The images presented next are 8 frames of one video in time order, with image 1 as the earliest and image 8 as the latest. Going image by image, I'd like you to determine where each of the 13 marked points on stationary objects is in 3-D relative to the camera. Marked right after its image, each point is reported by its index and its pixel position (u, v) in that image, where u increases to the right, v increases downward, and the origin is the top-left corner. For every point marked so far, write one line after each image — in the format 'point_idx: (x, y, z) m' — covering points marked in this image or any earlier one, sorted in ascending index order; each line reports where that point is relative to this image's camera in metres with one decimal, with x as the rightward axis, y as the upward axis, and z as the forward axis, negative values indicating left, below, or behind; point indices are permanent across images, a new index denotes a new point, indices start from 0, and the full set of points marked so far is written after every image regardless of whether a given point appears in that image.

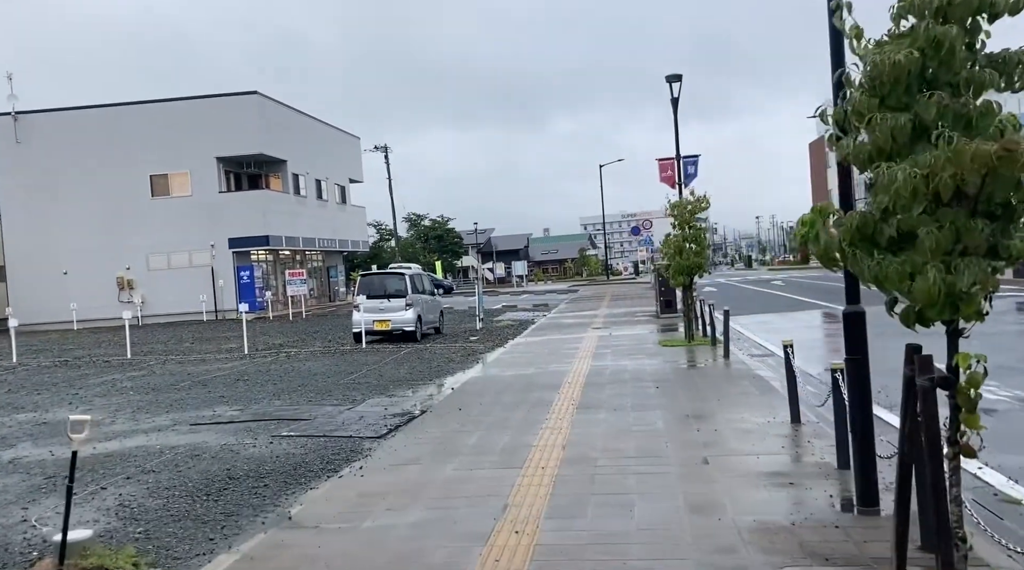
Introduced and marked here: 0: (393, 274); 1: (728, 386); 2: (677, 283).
0: (-2.8, +0.3, +19.9) m
1: (+2.9, -1.3, +11.2) m
2: (+3.3, 0.0, +16.8) m
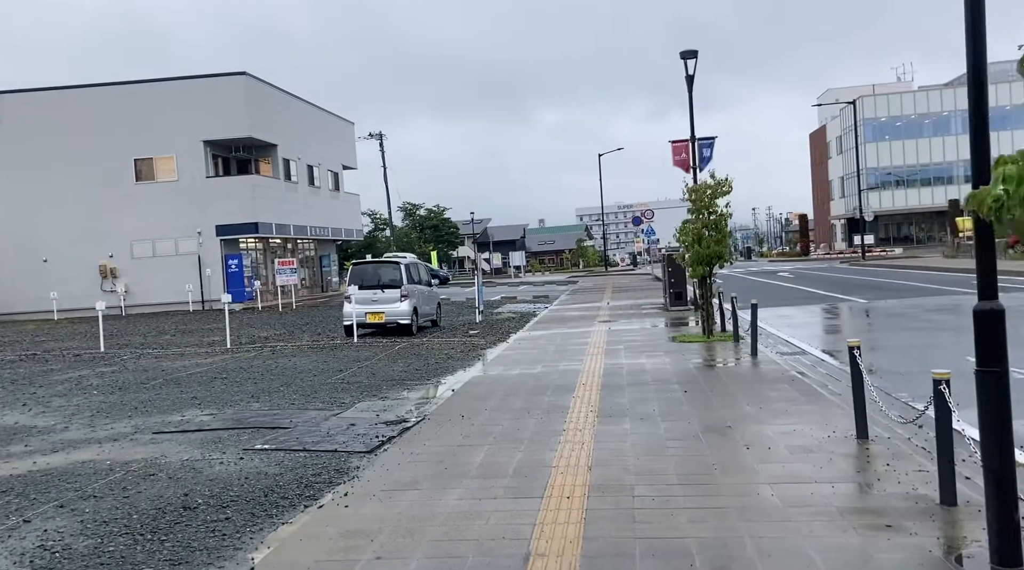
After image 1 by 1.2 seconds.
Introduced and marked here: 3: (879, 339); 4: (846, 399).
0: (-2.7, +0.5, +18.5) m
1: (+3.0, -1.2, +9.9) m
2: (+3.4, +0.2, +15.5) m
3: (+6.6, -0.9, +15.3) m
4: (+3.6, -1.2, +9.1) m
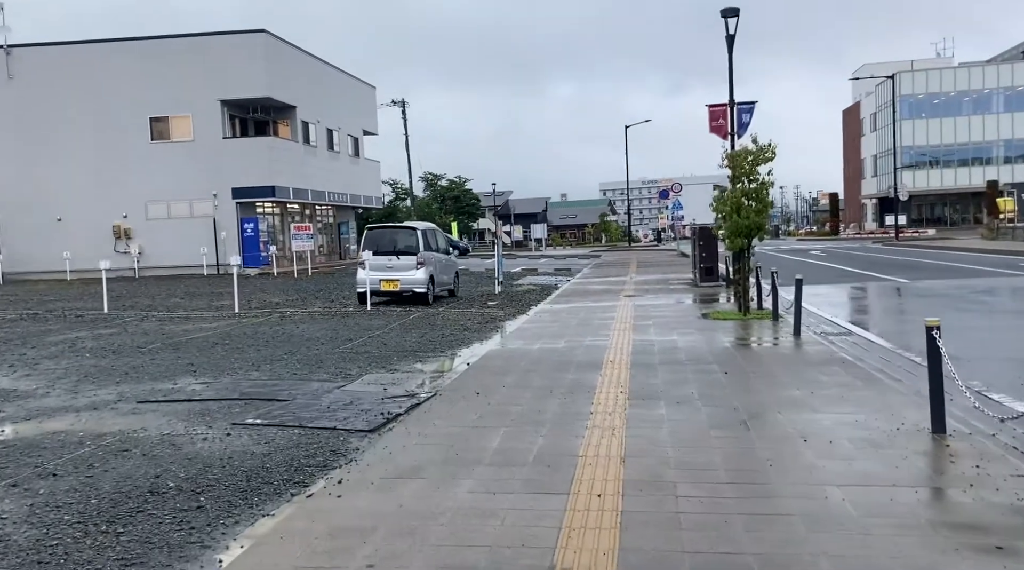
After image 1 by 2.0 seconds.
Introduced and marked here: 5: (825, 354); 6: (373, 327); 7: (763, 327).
0: (-2.3, +1.2, +17.6) m
1: (+3.2, -0.9, +9.0) m
2: (+3.8, +0.7, +14.5) m
3: (+7.0, -0.6, +14.2) m
4: (+3.8, -1.0, +8.1) m
5: (+3.8, -0.8, +10.3) m
6: (-2.3, -0.7, +14.1) m
7: (+4.0, -0.7, +13.5) m
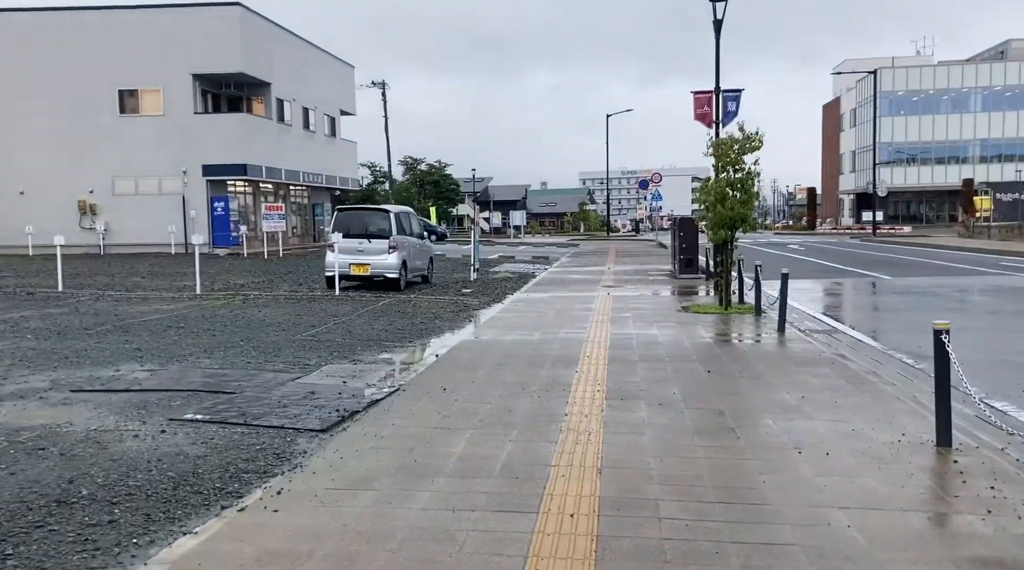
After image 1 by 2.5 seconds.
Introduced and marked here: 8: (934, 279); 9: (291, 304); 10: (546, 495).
0: (-2.7, +1.5, +16.9) m
1: (+2.9, -0.9, +8.4) m
2: (+3.4, +0.8, +14.0) m
3: (+6.6, -0.5, +13.8) m
4: (+3.6, -1.0, +7.6) m
5: (+3.5, -0.8, +9.8) m
6: (-2.7, -0.4, +13.4) m
7: (+3.6, -0.6, +13.0) m
8: (+10.0, +0.1, +19.9) m
9: (-3.8, -0.3, +14.5) m
10: (+0.2, -1.2, +4.7) m
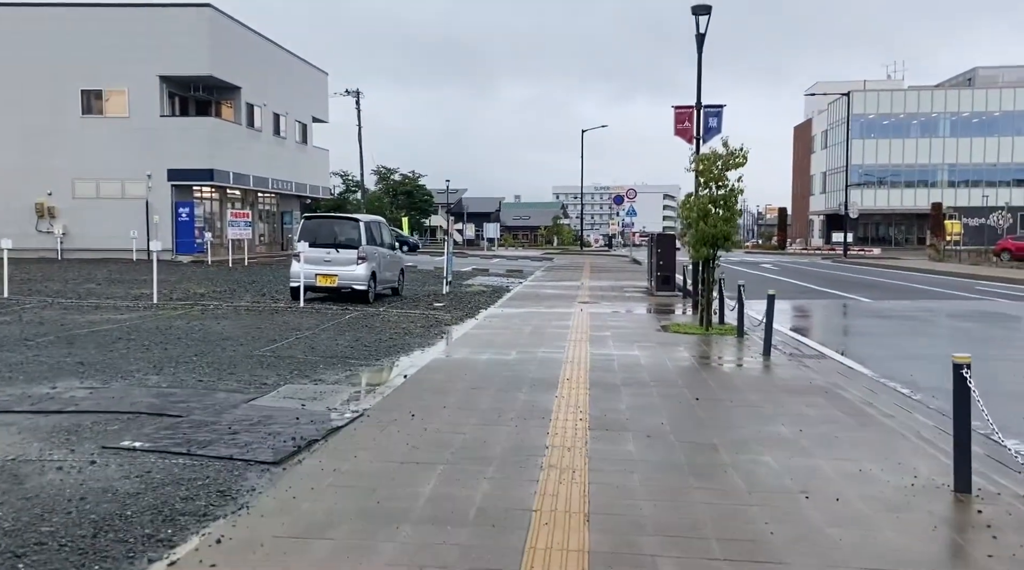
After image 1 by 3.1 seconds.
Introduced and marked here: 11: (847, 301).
0: (-3.2, +1.3, +16.3) m
1: (+2.7, -1.1, +7.9) m
2: (+3.0, +0.5, +13.5) m
3: (+6.2, -0.9, +13.4) m
4: (+3.3, -1.2, +7.1) m
5: (+3.2, -1.0, +9.3) m
6: (-3.1, -0.6, +12.7) m
7: (+3.2, -0.9, +12.5) m
8: (+9.4, -0.4, +19.6) m
9: (-4.3, -0.5, +13.8) m
10: (+0.1, -1.3, +4.1) m
11: (+8.0, -0.4, +19.9) m
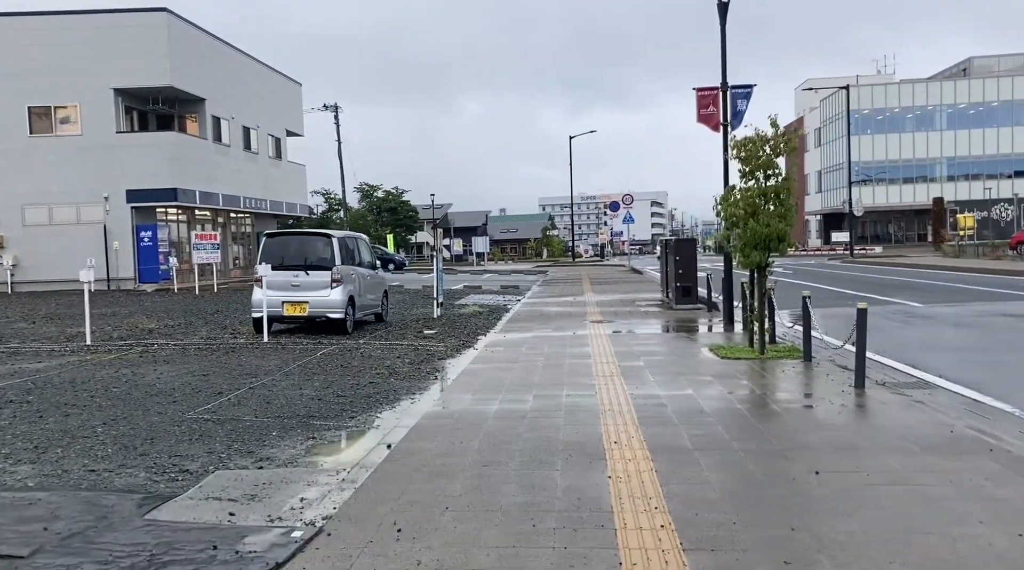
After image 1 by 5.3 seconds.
0: (-3.2, +0.8, +13.7) m
1: (+2.9, -1.2, +5.4) m
2: (+3.1, +0.3, +11.0) m
3: (+6.3, -0.9, +10.9) m
4: (+3.6, -1.2, +4.7) m
5: (+3.4, -1.1, +6.8) m
6: (-3.0, -1.0, +10.1) m
7: (+3.3, -1.0, +10.0) m
8: (+9.4, -0.4, +17.3) m
9: (-4.1, -1.0, +11.2) m
10: (+0.4, -1.4, +1.6) m
11: (+8.0, -0.4, +17.5) m
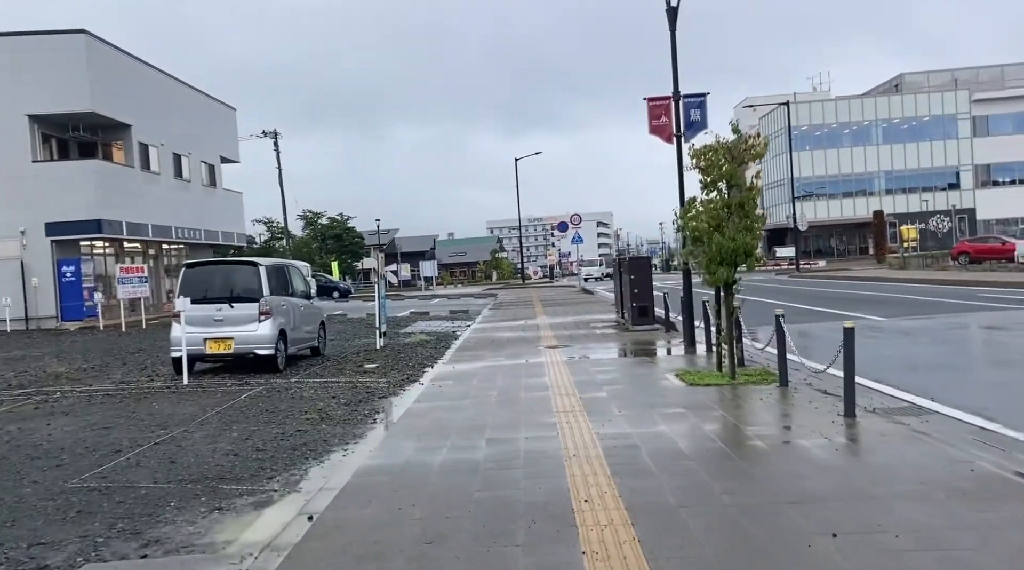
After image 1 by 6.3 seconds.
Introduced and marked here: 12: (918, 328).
0: (-4.0, +0.3, +12.5) m
1: (+2.6, -1.3, +4.5) m
2: (+2.4, +0.1, +10.1) m
3: (+5.7, -1.1, +10.2) m
4: (+3.3, -1.3, +3.8) m
5: (+3.0, -1.2, +5.9) m
6: (-3.6, -1.4, +8.9) m
7: (+2.8, -1.2, +9.1) m
8: (+8.4, -0.6, +16.7) m
9: (-4.7, -1.4, +9.8) m
10: (+0.3, -1.4, +0.5) m
11: (+6.9, -0.7, +16.9) m
12: (+7.4, -0.8, +15.2) m
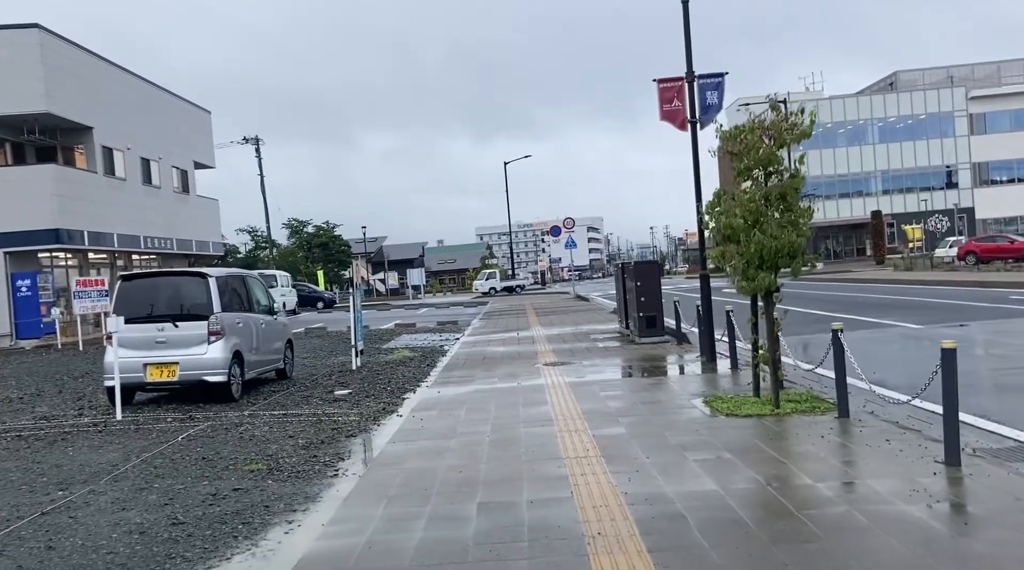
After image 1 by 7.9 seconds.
0: (-4.1, +0.1, +10.7) m
1: (+2.7, -1.3, +2.8) m
2: (+2.4, 0.0, +8.4) m
3: (+5.6, -1.1, +8.5) m
4: (+3.4, -1.3, +2.0) m
5: (+3.0, -1.3, +4.2) m
6: (-3.6, -1.6, +7.0) m
7: (+2.8, -1.3, +7.4) m
8: (+8.3, -0.7, +15.0) m
9: (-4.8, -1.6, +8.0) m
10: (+0.4, -1.5, -1.3) m
11: (+6.8, -0.8, +15.2) m
12: (+7.3, -0.8, +13.5) m
